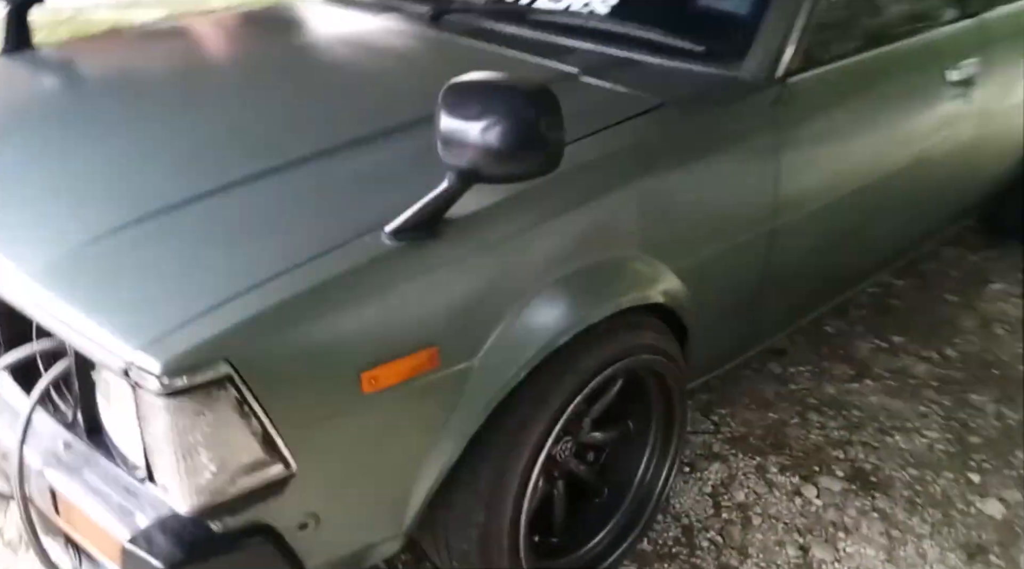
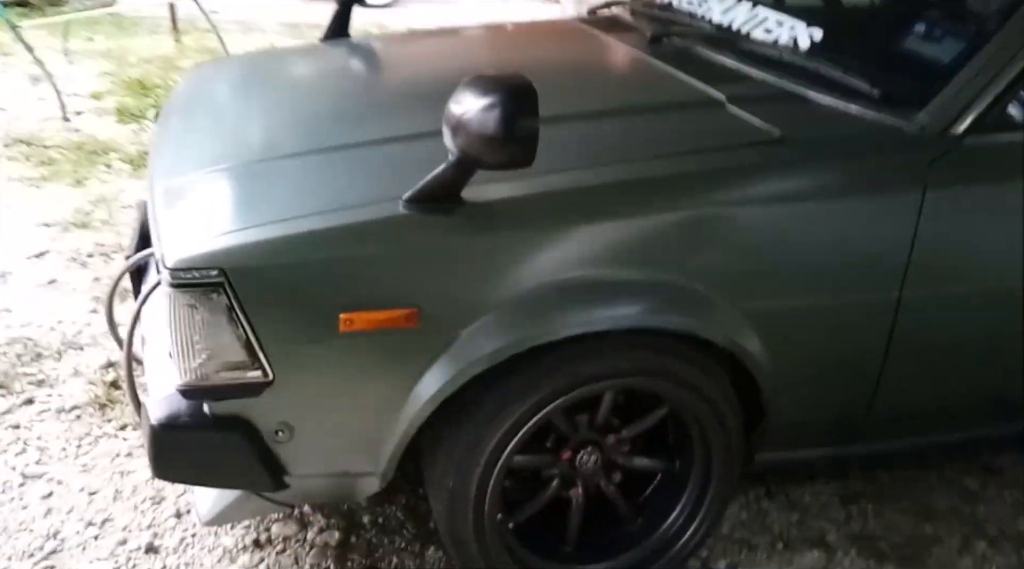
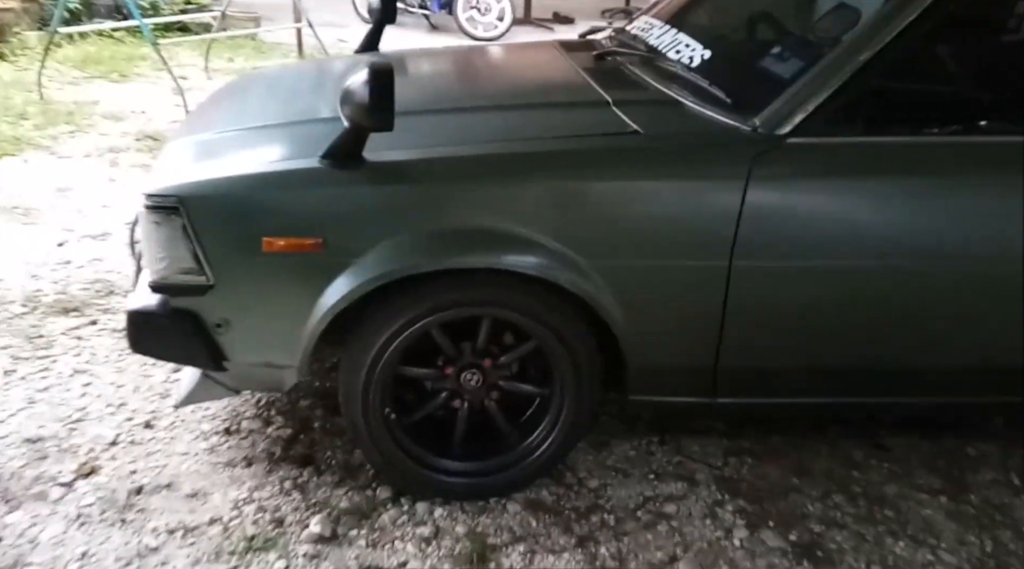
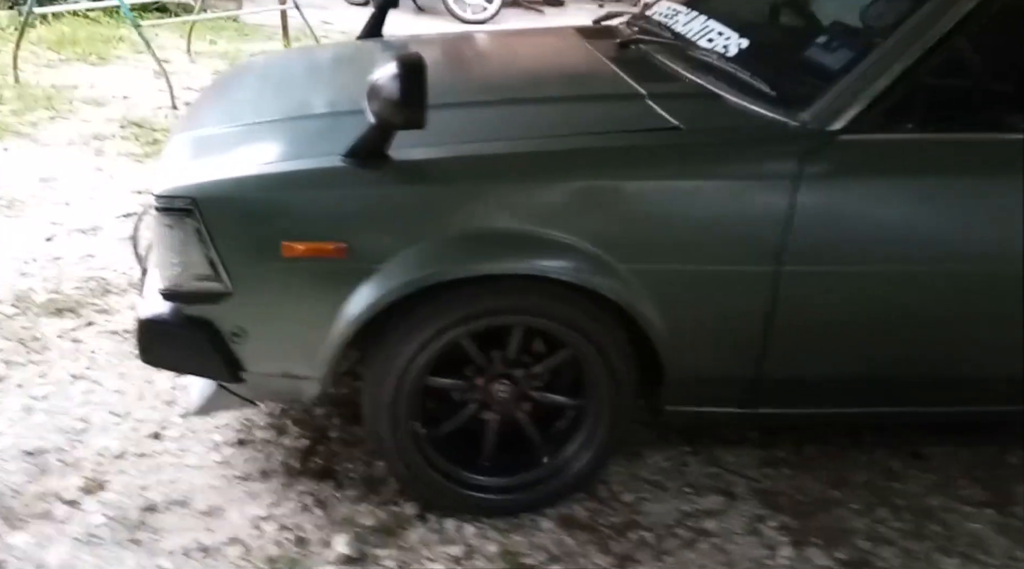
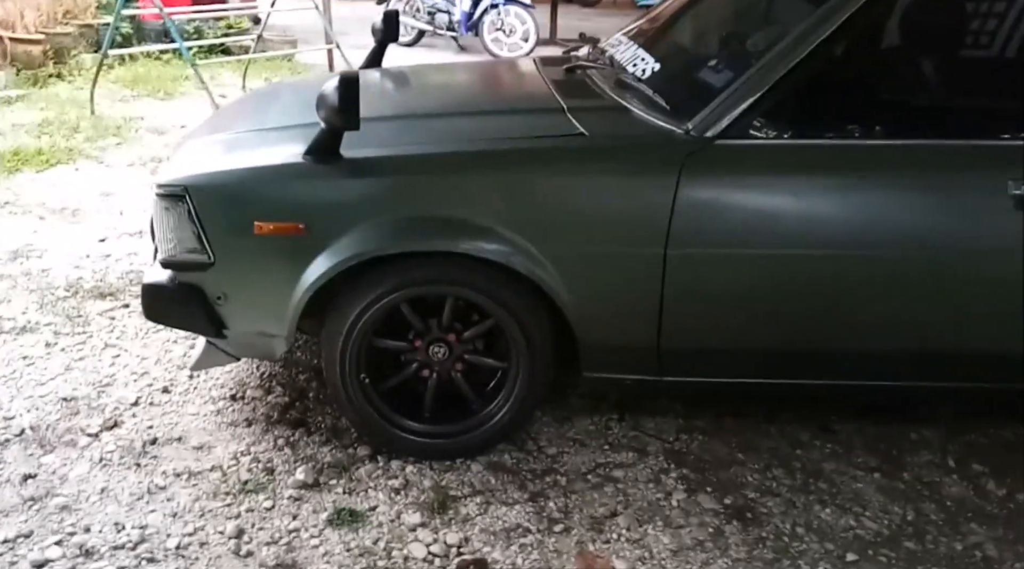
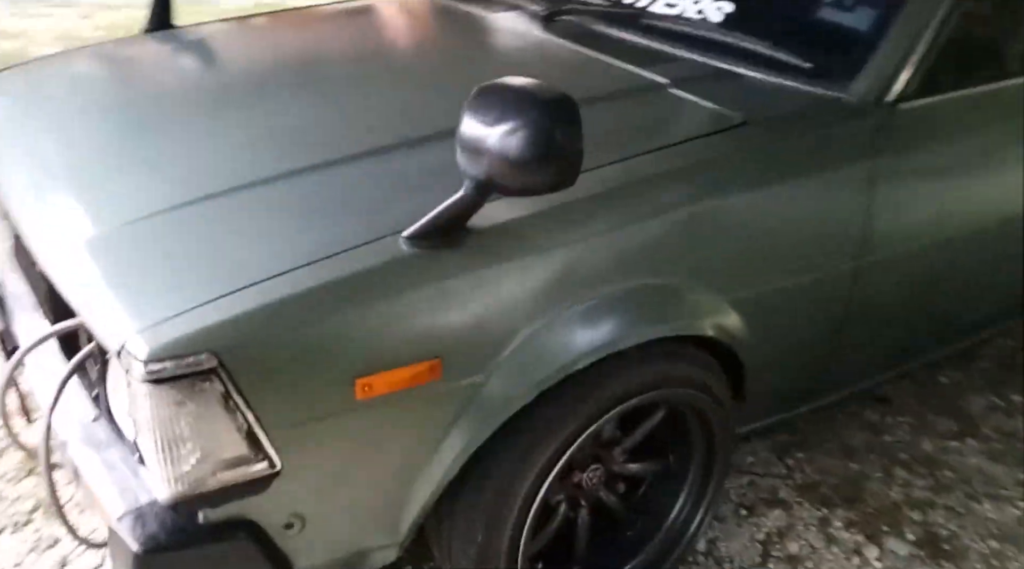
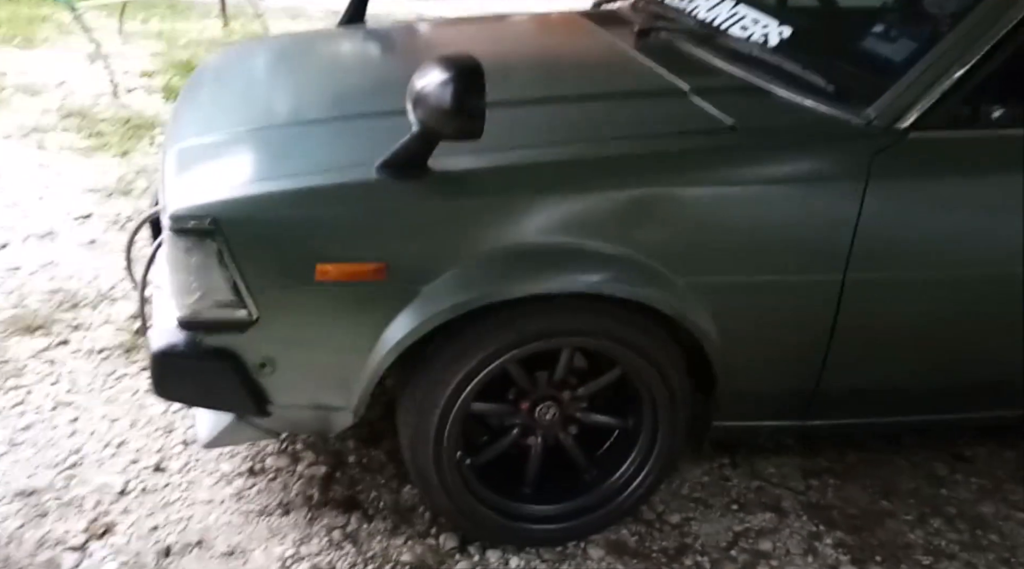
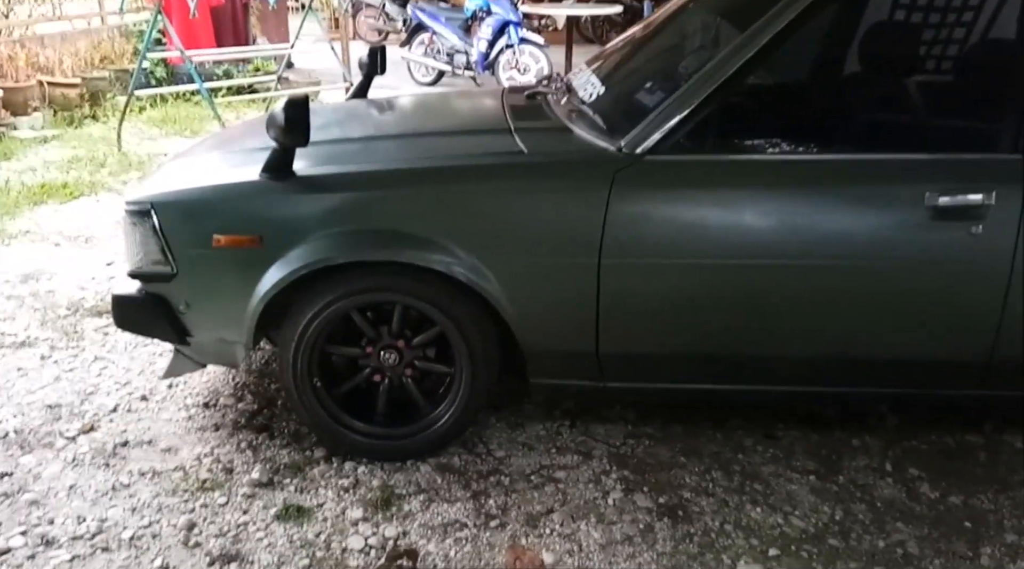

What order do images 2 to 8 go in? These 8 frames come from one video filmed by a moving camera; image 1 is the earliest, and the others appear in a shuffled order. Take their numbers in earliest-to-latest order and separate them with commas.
6, 2, 7, 4, 3, 5, 8
